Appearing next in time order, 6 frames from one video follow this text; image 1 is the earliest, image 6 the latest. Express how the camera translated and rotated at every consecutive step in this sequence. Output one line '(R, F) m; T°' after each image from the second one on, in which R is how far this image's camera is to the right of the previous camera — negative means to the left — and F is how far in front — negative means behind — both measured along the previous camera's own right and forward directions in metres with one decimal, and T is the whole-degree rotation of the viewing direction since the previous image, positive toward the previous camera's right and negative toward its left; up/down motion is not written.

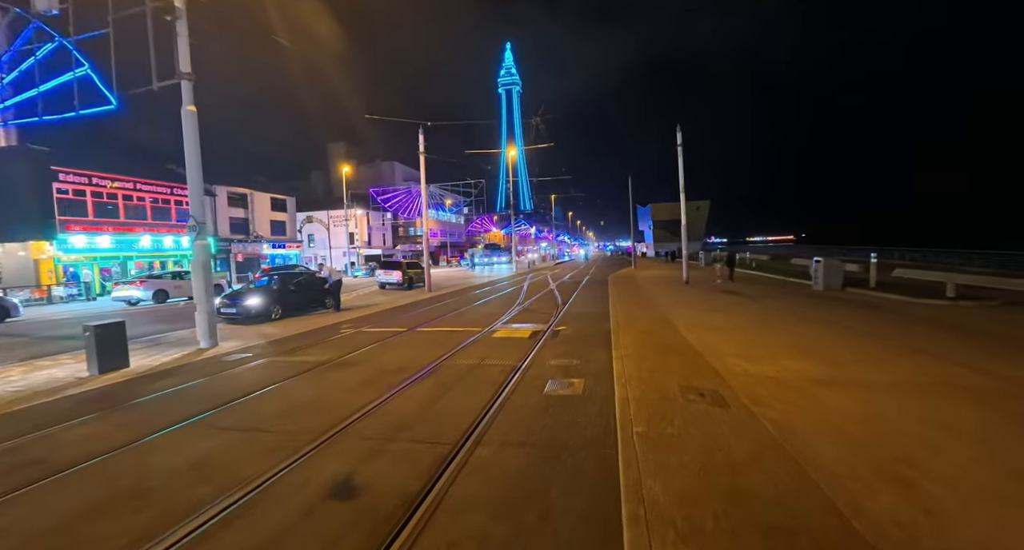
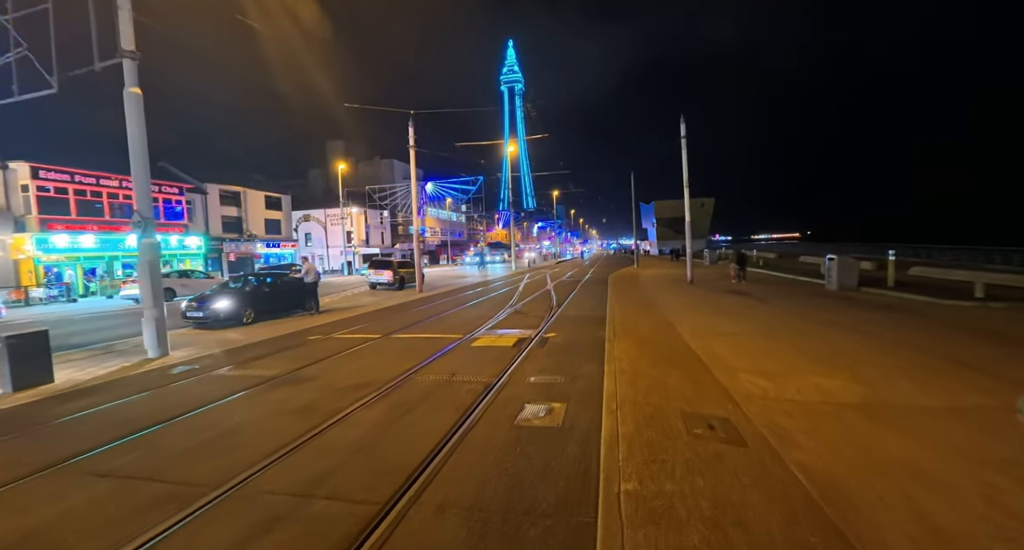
(+0.4, +1.1) m; 0°
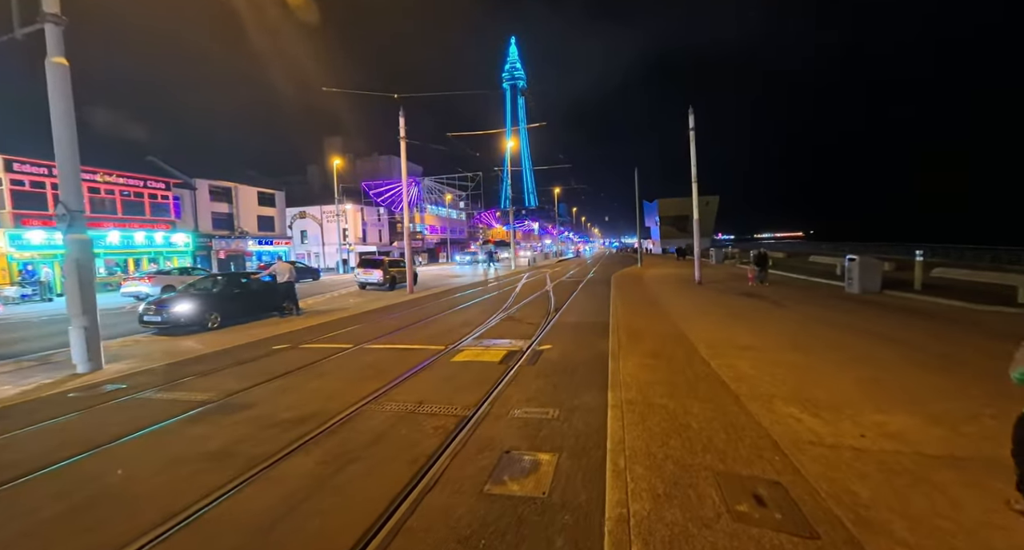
(+0.3, +1.3) m; 0°
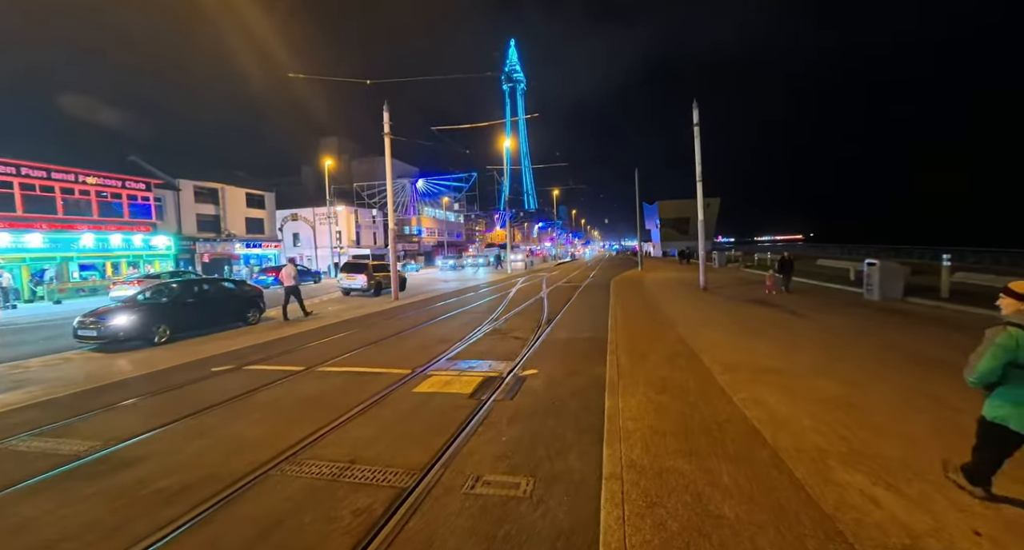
(+0.4, +1.4) m; 0°
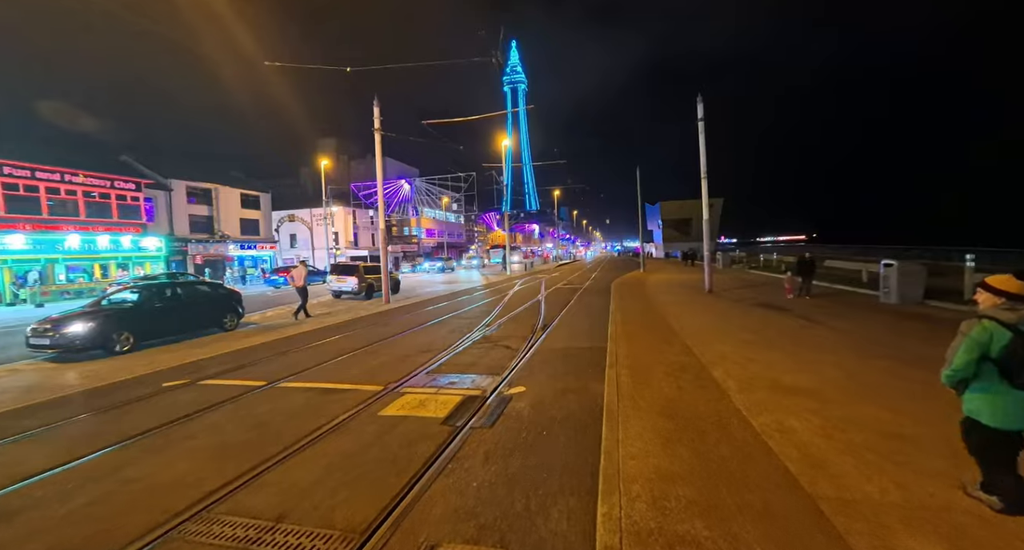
(+0.2, +0.9) m; 0°
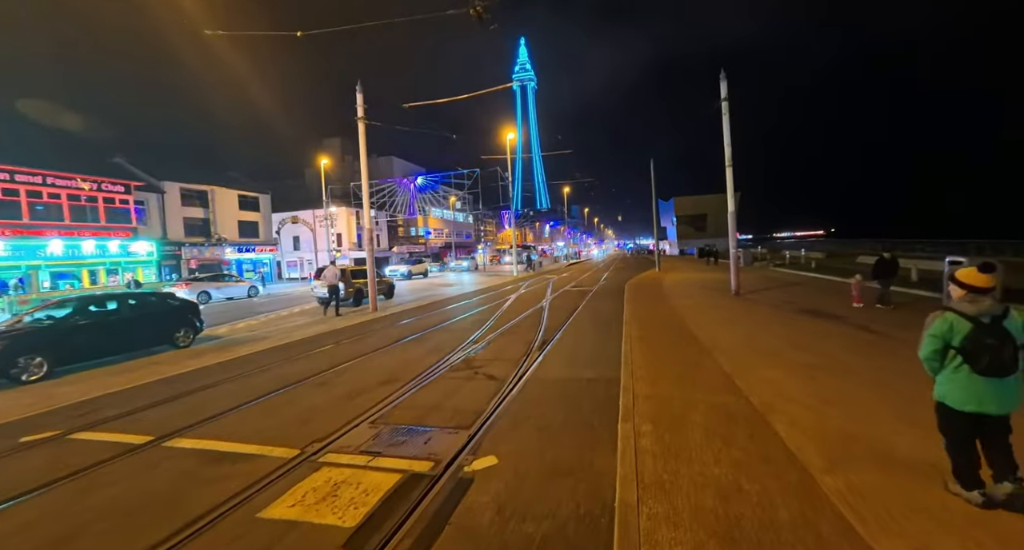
(+0.5, +2.0) m; -2°
